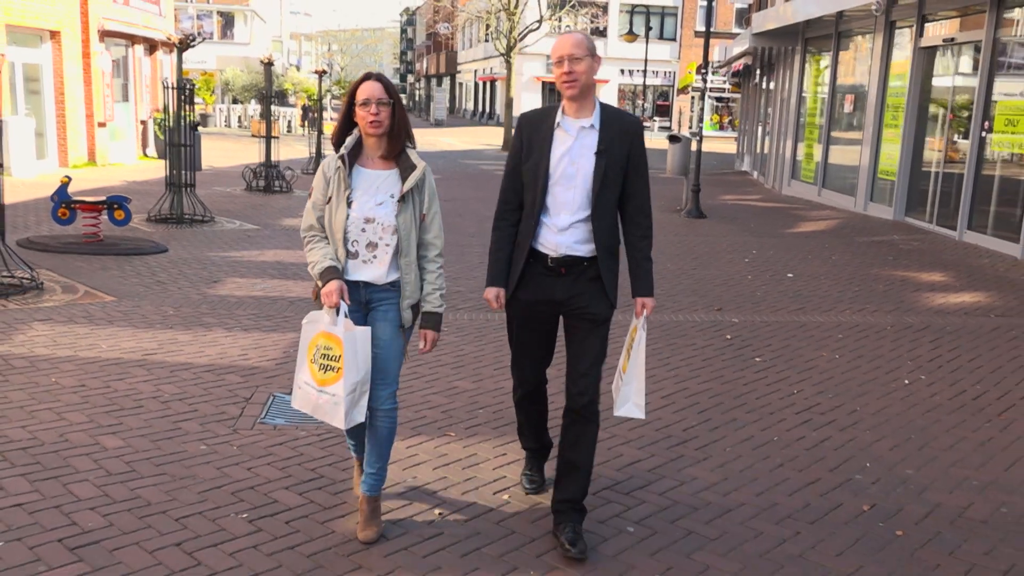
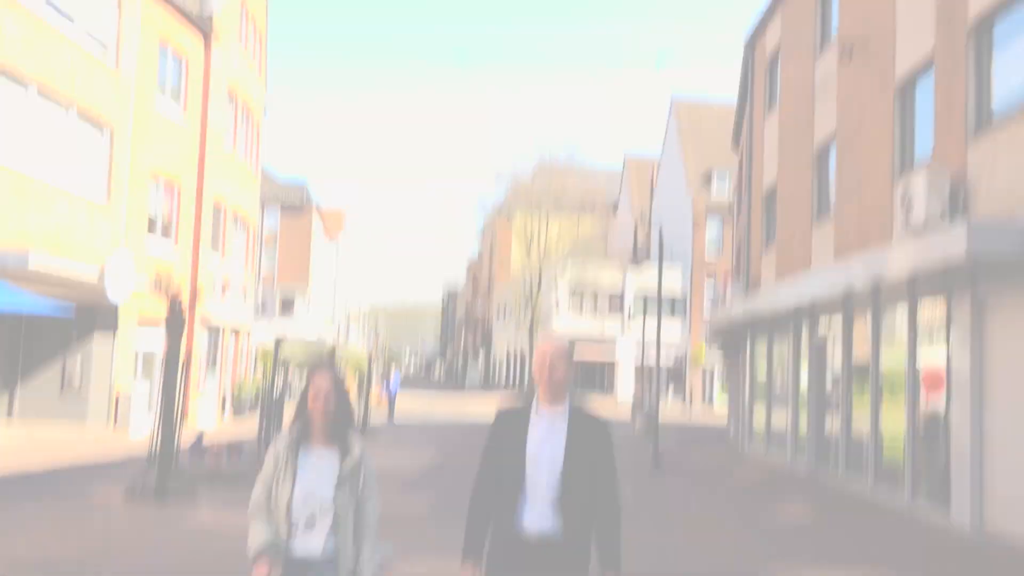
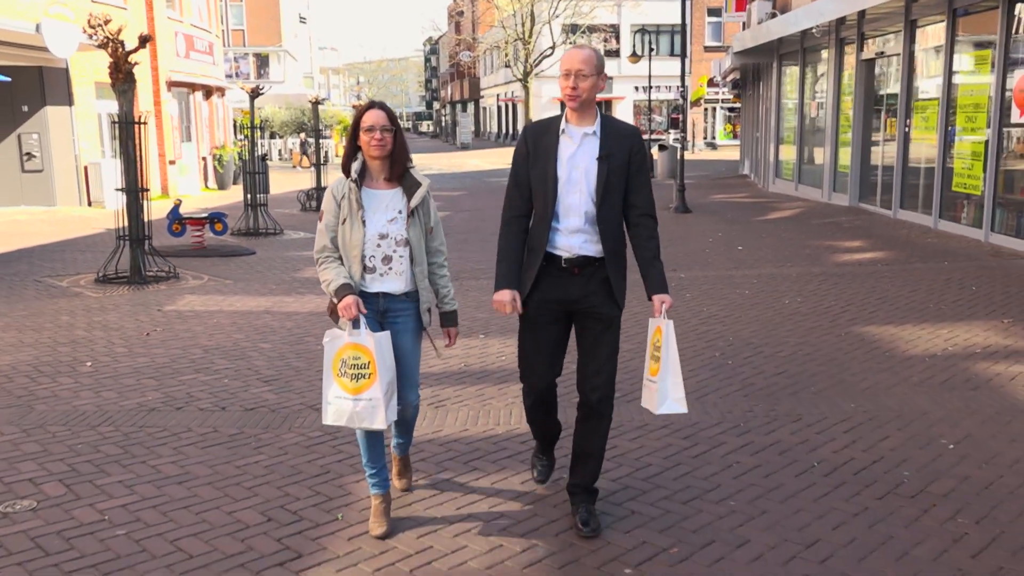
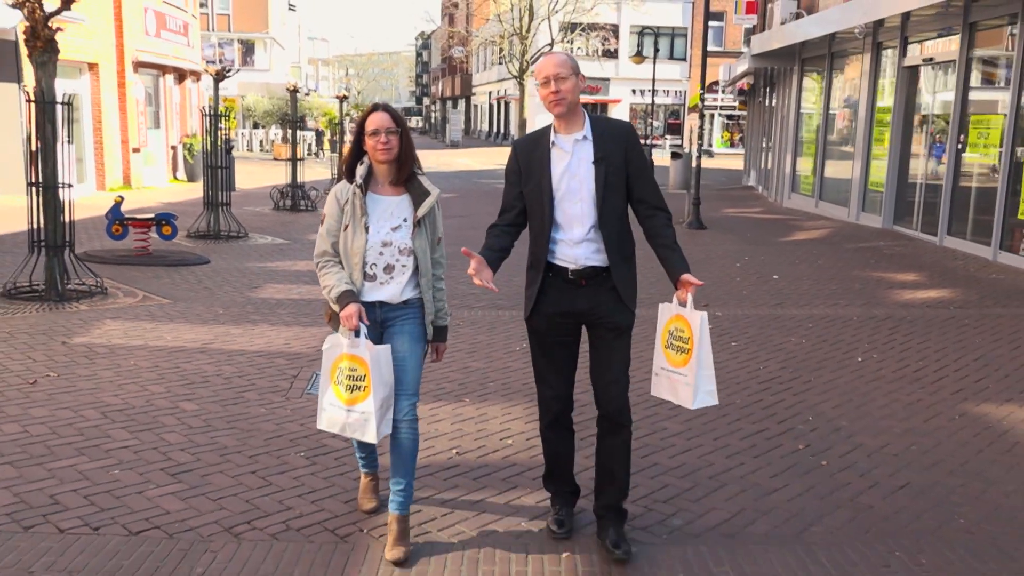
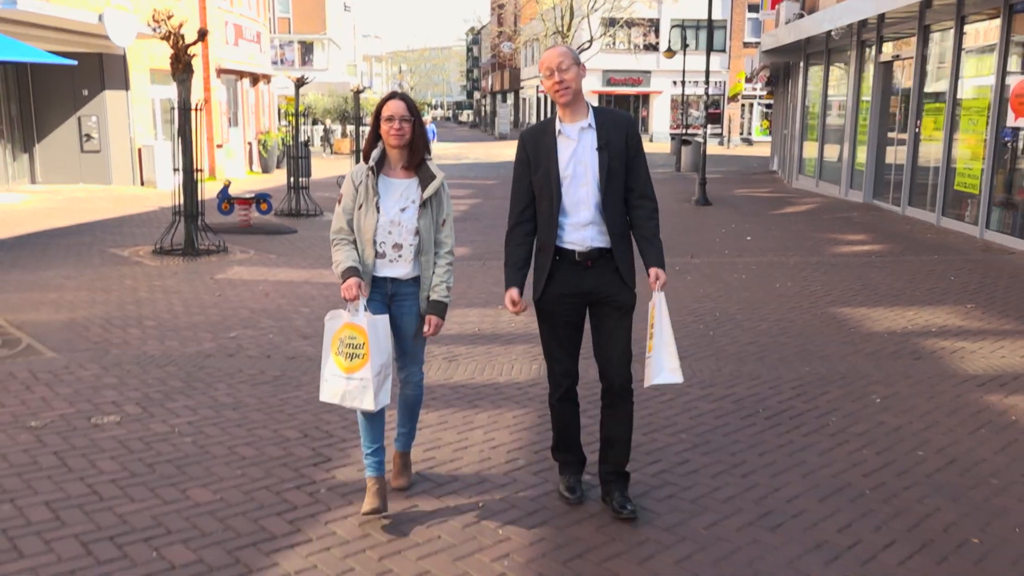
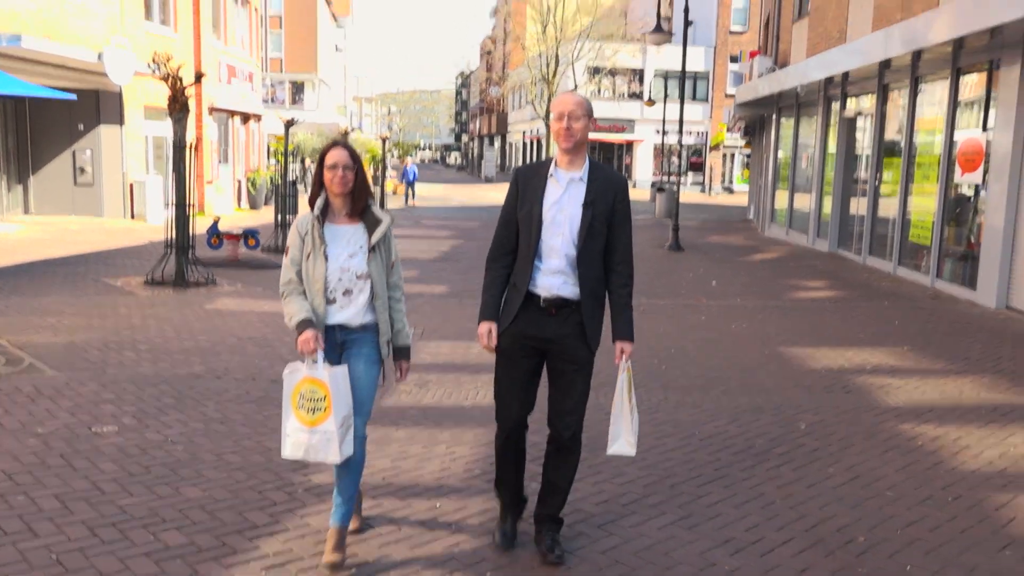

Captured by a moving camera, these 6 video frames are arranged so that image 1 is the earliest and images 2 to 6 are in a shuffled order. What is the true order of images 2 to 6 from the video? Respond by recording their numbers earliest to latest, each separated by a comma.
4, 3, 5, 6, 2
